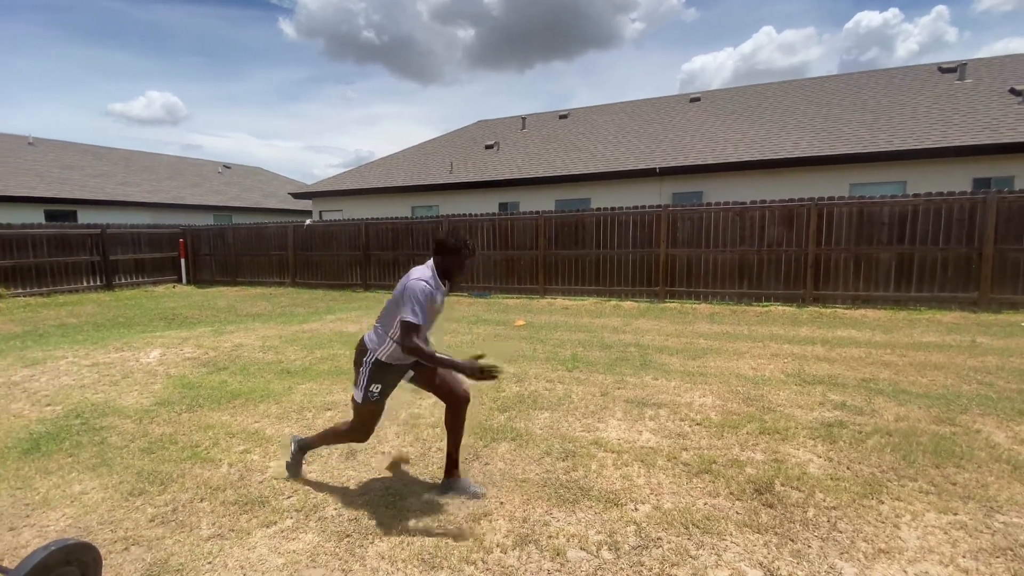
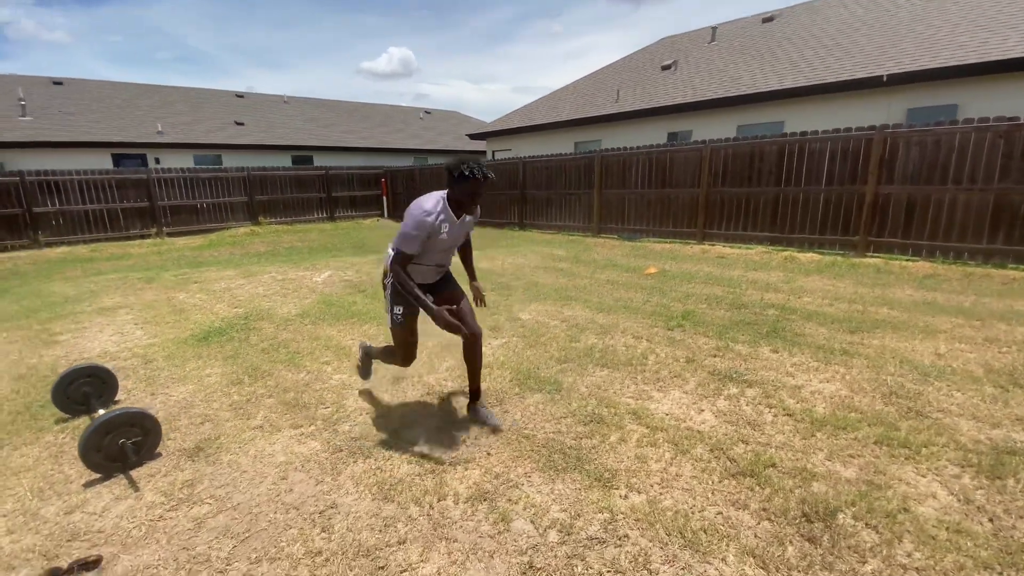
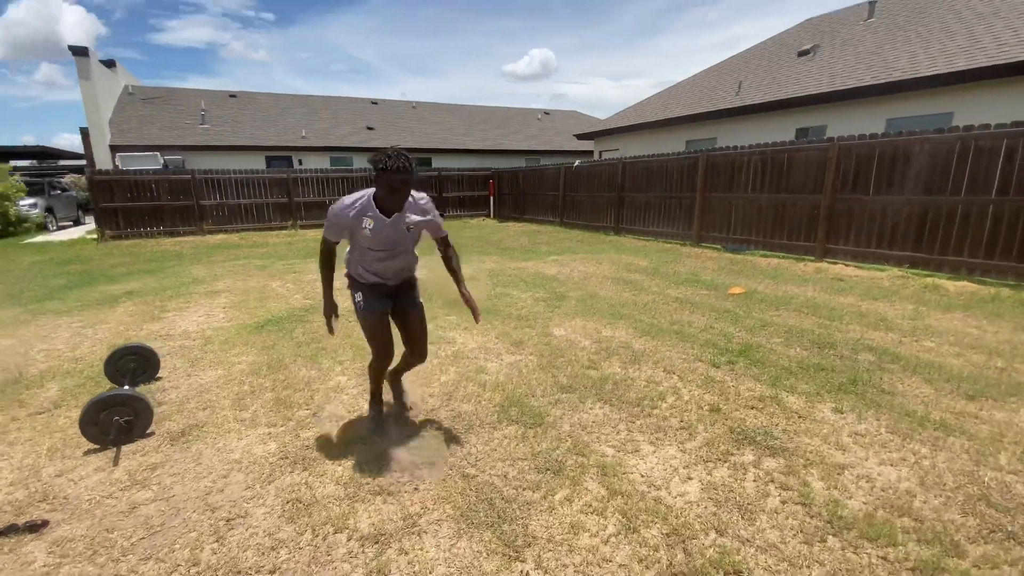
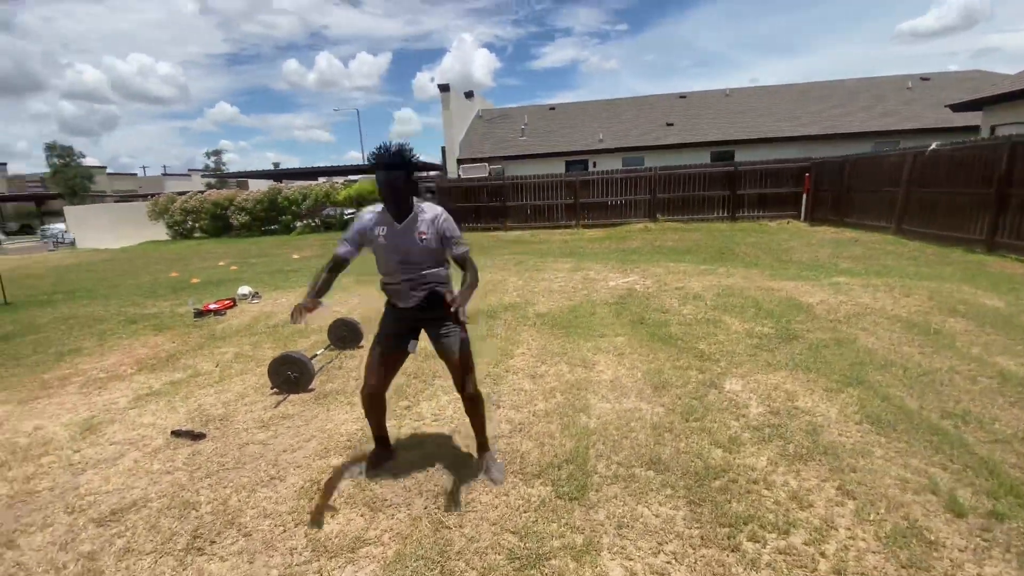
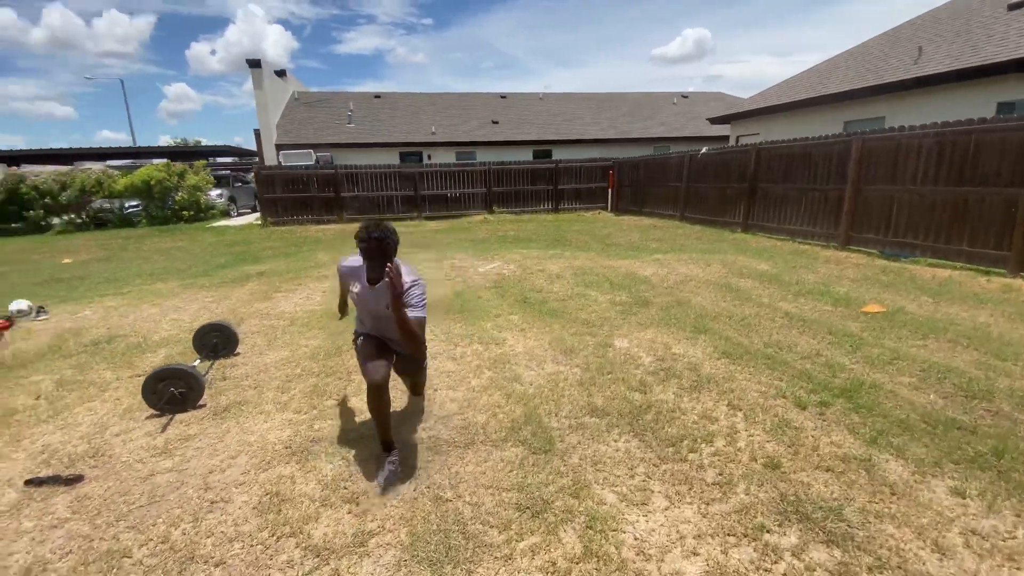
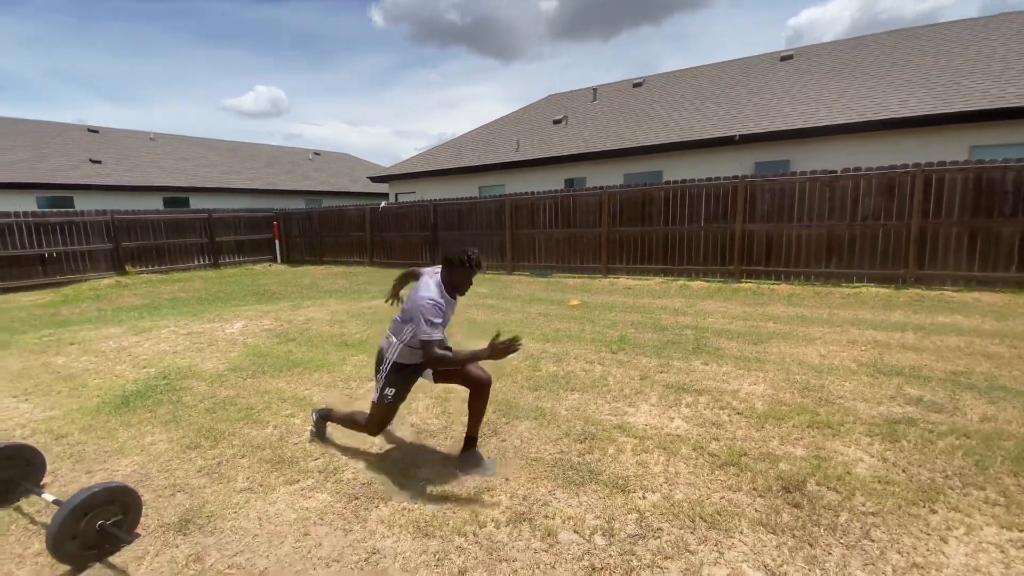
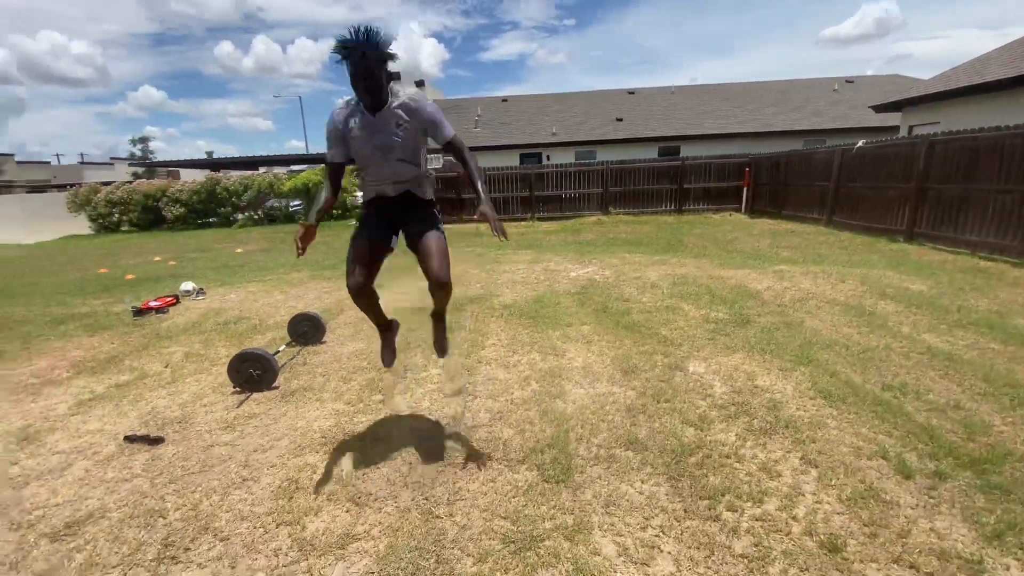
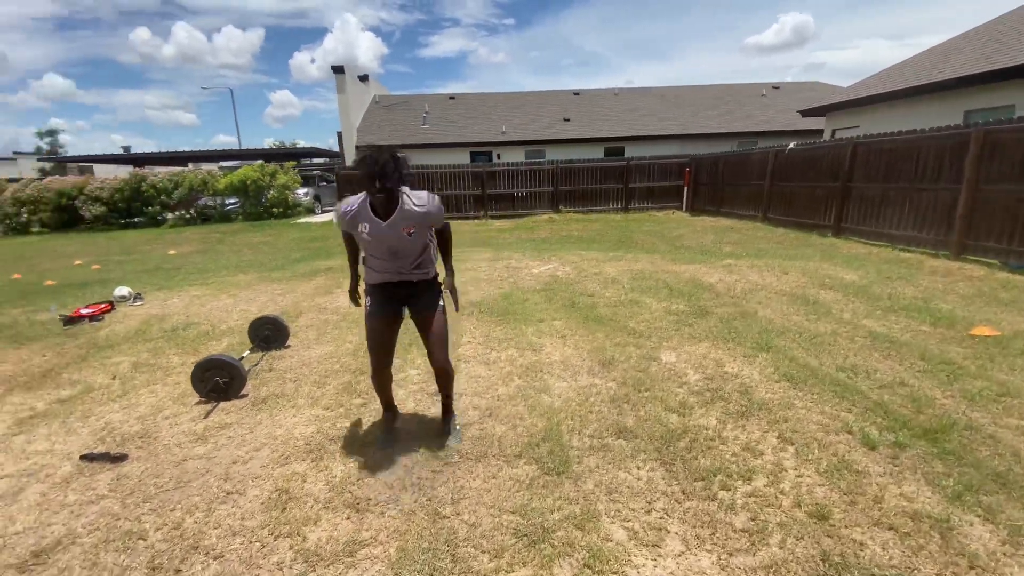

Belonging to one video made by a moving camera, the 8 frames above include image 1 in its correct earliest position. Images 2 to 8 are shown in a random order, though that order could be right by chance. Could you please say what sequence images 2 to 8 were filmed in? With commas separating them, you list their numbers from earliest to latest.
6, 2, 3, 5, 8, 7, 4
